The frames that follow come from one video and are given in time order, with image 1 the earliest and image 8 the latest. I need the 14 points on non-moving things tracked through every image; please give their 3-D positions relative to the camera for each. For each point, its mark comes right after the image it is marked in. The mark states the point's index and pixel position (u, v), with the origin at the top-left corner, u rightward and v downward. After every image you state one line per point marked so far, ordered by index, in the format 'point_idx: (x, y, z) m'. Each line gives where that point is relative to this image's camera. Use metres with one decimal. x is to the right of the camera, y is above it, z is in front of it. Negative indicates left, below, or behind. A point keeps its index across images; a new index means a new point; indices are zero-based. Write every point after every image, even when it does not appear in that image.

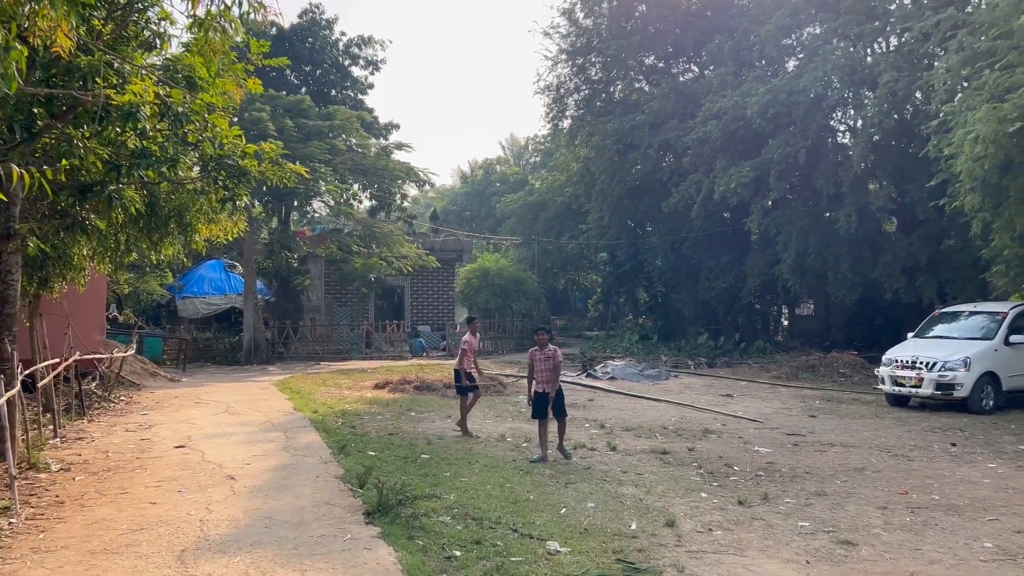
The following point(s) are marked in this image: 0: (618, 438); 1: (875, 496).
0: (+1.2, -1.8, +10.3) m
1: (+3.0, -1.7, +7.3) m
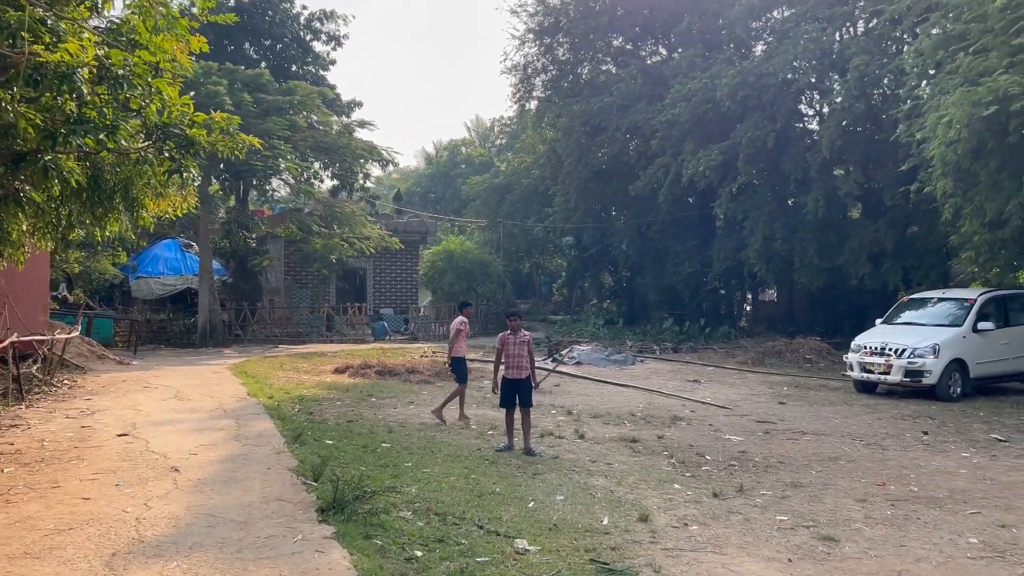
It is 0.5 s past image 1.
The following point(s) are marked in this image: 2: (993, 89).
0: (+0.8, -1.6, +10.0) m
1: (+2.7, -1.6, +7.1) m
2: (+6.3, +2.6, +11.5) m
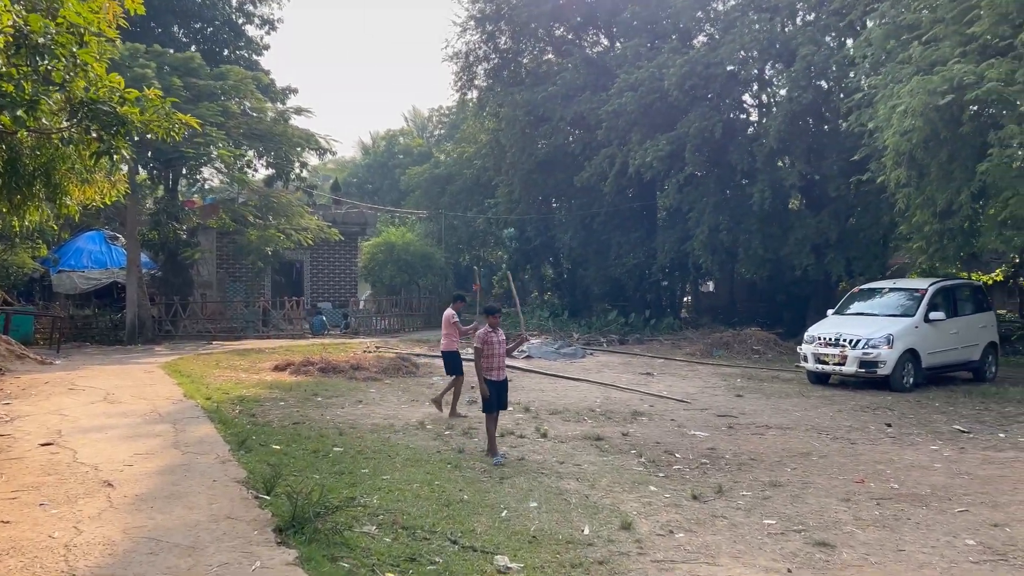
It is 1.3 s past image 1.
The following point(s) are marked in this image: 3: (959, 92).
0: (+0.4, -1.5, +9.6) m
1: (+2.5, -1.5, +6.8) m
2: (+5.7, +2.7, +11.5) m
3: (+5.9, +2.6, +11.6) m
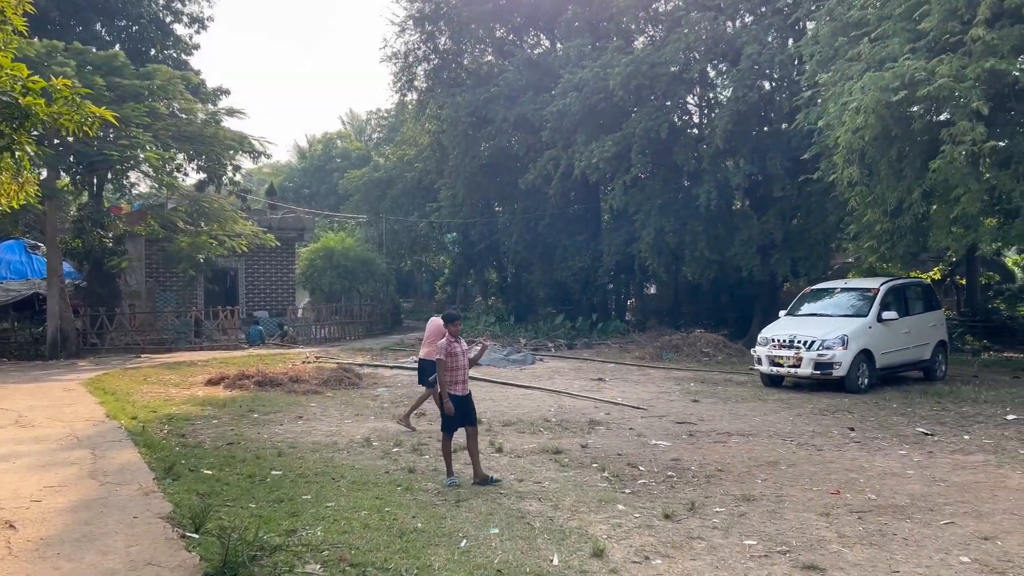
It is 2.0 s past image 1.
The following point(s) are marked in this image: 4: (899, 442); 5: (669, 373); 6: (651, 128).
0: (-0.1, -1.5, +9.1) m
1: (+2.2, -1.5, +6.4) m
2: (+5.0, +2.8, +11.3) m
3: (+5.2, +2.6, +11.4) m
4: (+3.8, -1.5, +8.7) m
5: (+2.7, -1.5, +15.3) m
6: (+3.1, +3.6, +19.8) m
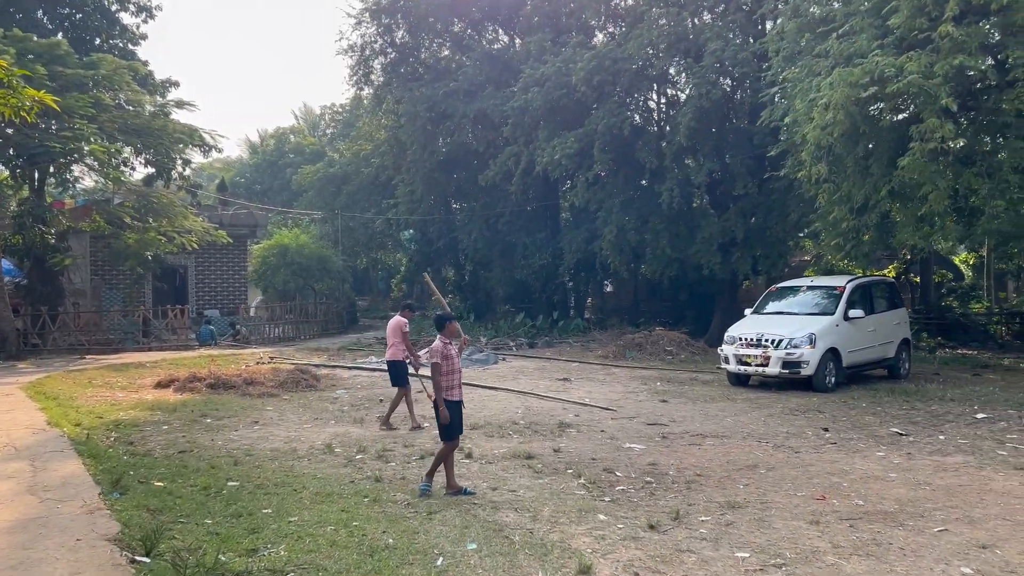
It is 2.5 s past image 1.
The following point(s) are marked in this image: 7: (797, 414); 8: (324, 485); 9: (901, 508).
0: (-0.4, -1.5, +8.7) m
1: (+2.0, -1.5, +6.2) m
2: (+4.6, +2.8, +11.2) m
3: (+4.7, +2.6, +11.3) m
4: (+3.5, -1.5, +8.6) m
5: (+2.1, -1.4, +15.0) m
6: (+2.2, +3.6, +19.6) m
7: (+3.4, -1.5, +10.5) m
8: (-1.5, -1.5, +6.8) m
9: (+2.7, -1.5, +6.1) m
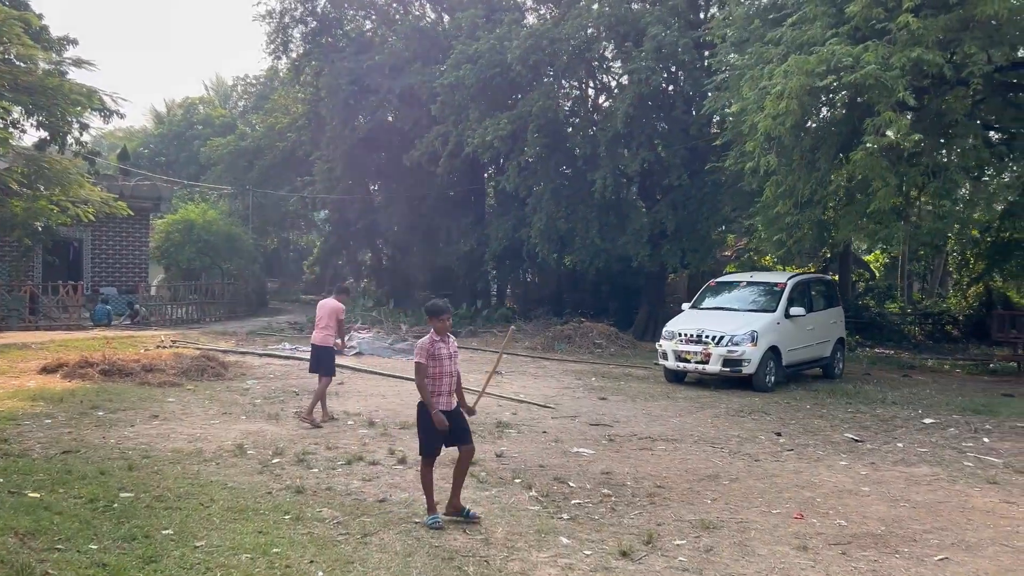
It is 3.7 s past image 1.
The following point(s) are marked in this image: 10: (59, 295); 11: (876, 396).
0: (-1.0, -1.4, +7.8) m
1: (+1.7, -1.5, +5.6) m
2: (+3.8, +2.8, +10.8) m
3: (+4.0, +2.6, +10.9) m
4: (+3.0, -1.5, +8.1) m
5: (+0.9, -1.3, +14.4) m
6: (+0.7, +3.9, +18.9) m
7: (+2.6, -1.4, +10.0) m
8: (-1.8, -1.4, +5.9) m
9: (+2.4, -1.5, +5.5) m
10: (-10.1, -0.2, +19.7) m
11: (+4.9, -1.4, +11.8) m
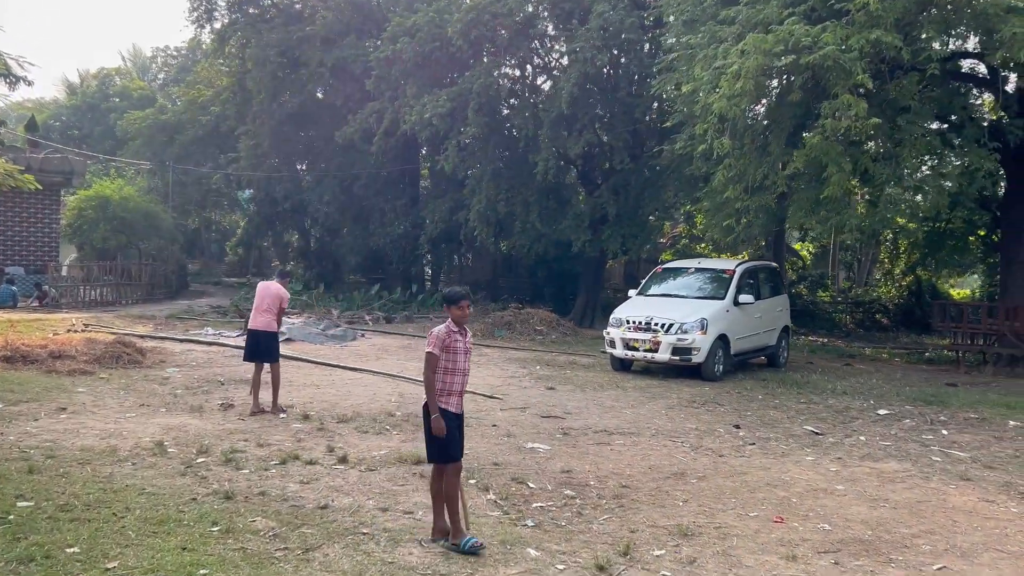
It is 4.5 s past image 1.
0: (-1.4, -1.2, +7.2) m
1: (+1.4, -1.4, +5.1) m
2: (+3.2, +3.0, +10.4) m
3: (+3.4, +2.8, +10.6) m
4: (+2.5, -1.4, +7.8) m
5: (-0.1, -1.0, +13.9) m
6: (-0.5, +4.2, +18.2) m
7: (+2.0, -1.3, +9.6) m
8: (-2.1, -1.3, +5.2) m
9: (+2.1, -1.4, +5.1) m
10: (-11.5, +0.3, +18.2) m
11: (+4.1, -1.3, +11.6) m
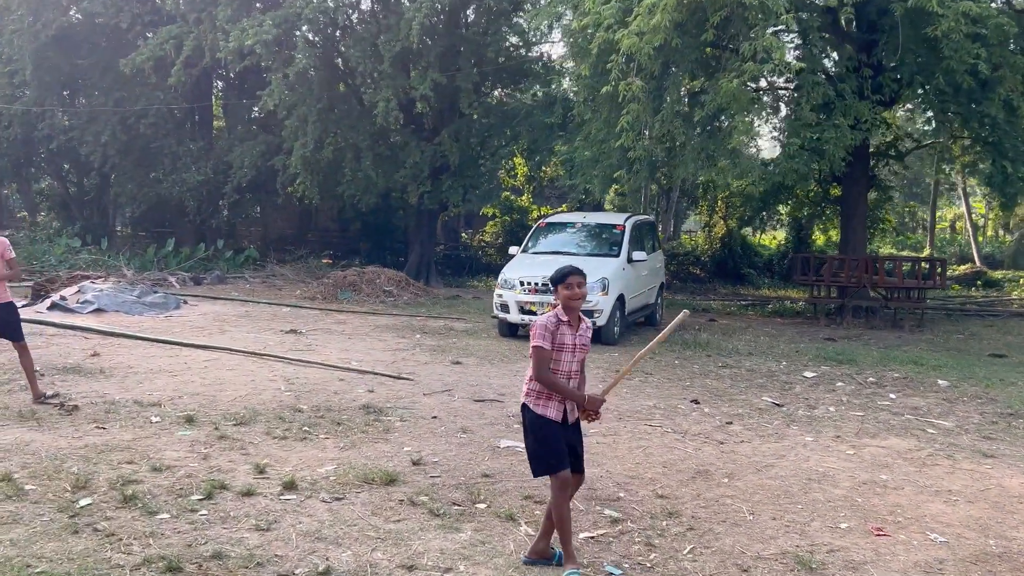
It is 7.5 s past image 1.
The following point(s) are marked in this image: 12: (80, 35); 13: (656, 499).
0: (-1.5, -1.0, +5.4) m
1: (+1.7, -1.3, +4.2) m
2: (+2.1, +3.4, +9.5) m
3: (+2.2, +3.3, +9.7) m
4: (+2.1, -1.1, +7.0) m
5: (-2.0, -0.4, +12.2) m
6: (-3.6, +5.0, +16.0) m
7: (+1.1, -0.9, +8.7) m
8: (-1.7, -1.2, +3.3) m
9: (+2.4, -1.3, +4.4) m
10: (-14.1, +0.9, +13.4) m
11: (+2.7, -0.7, +11.2) m
12: (-9.7, +5.7, +19.6) m
13: (+0.8, -1.2, +4.9) m
